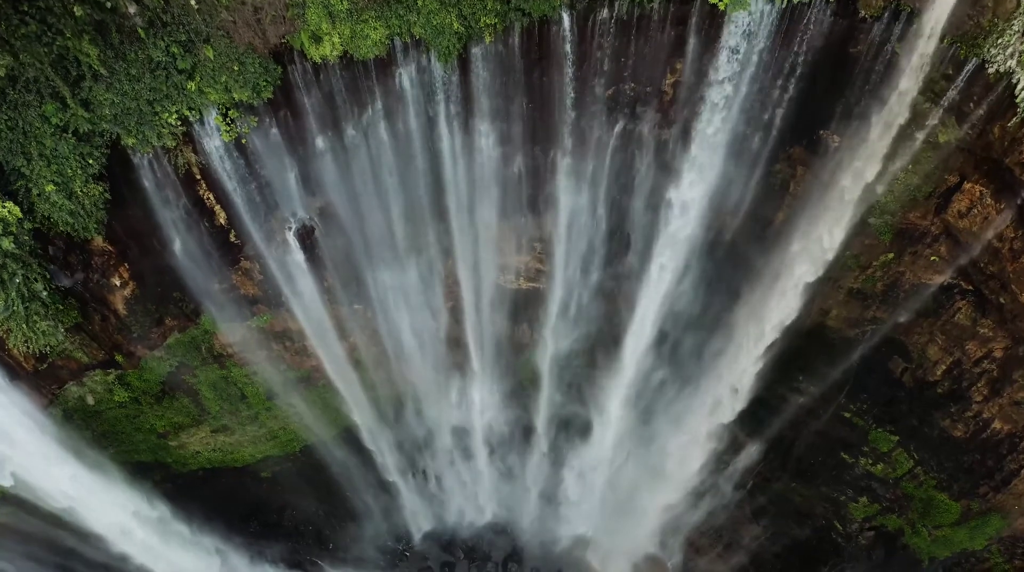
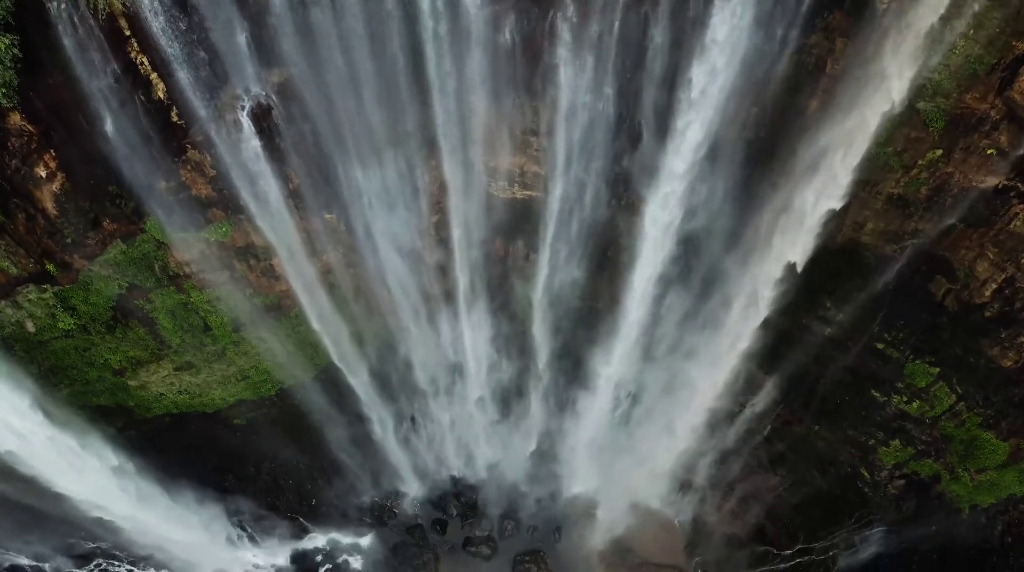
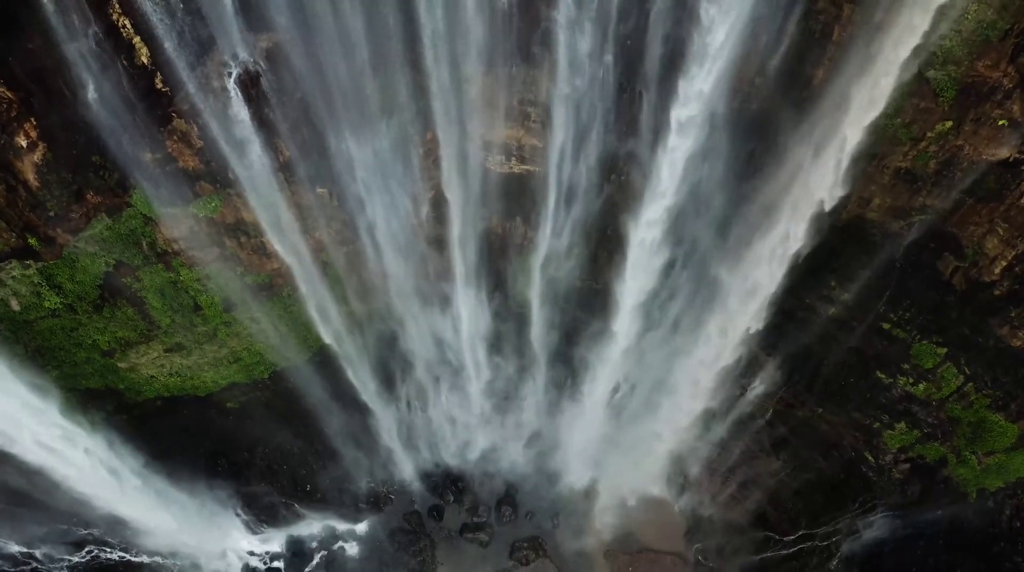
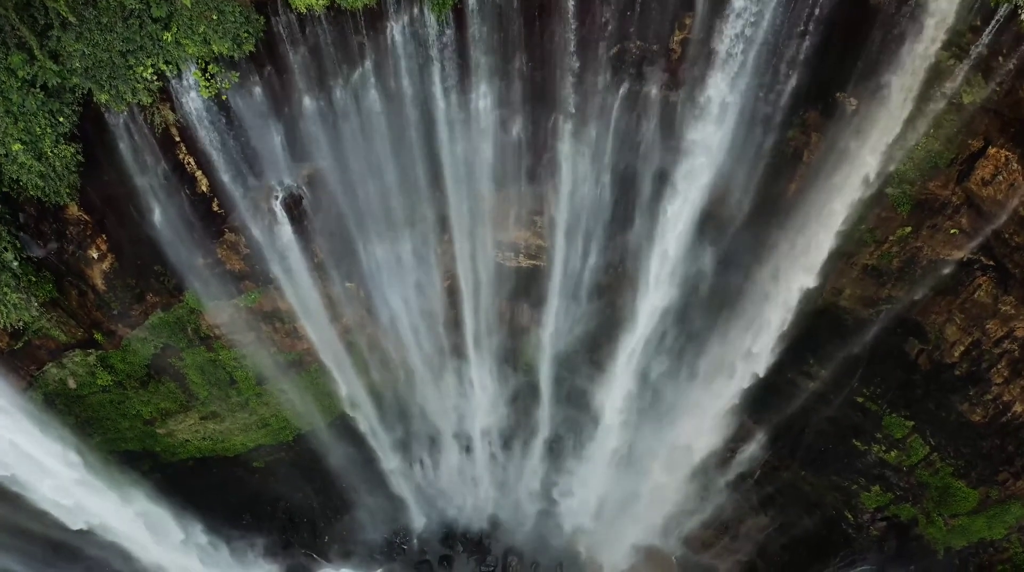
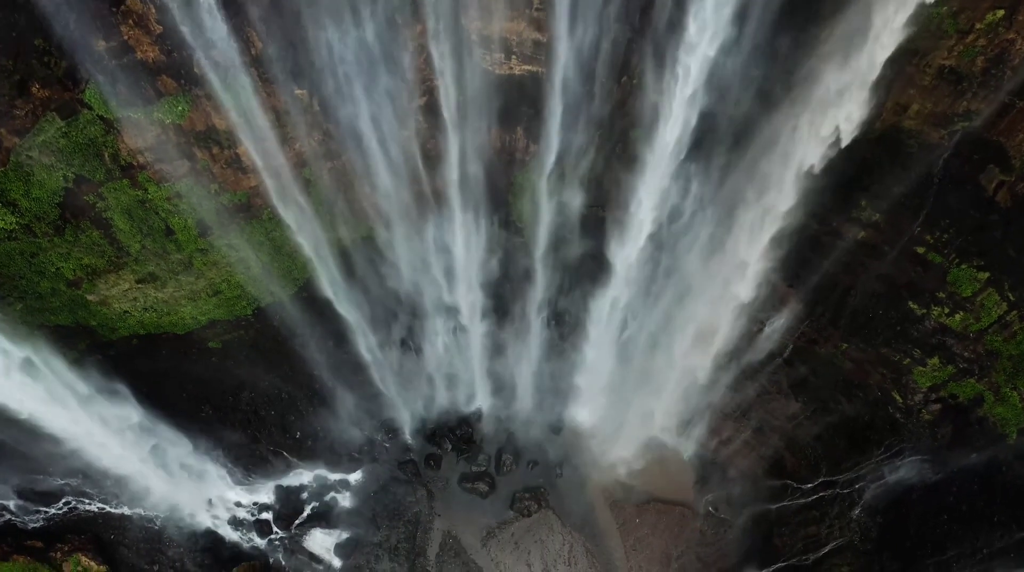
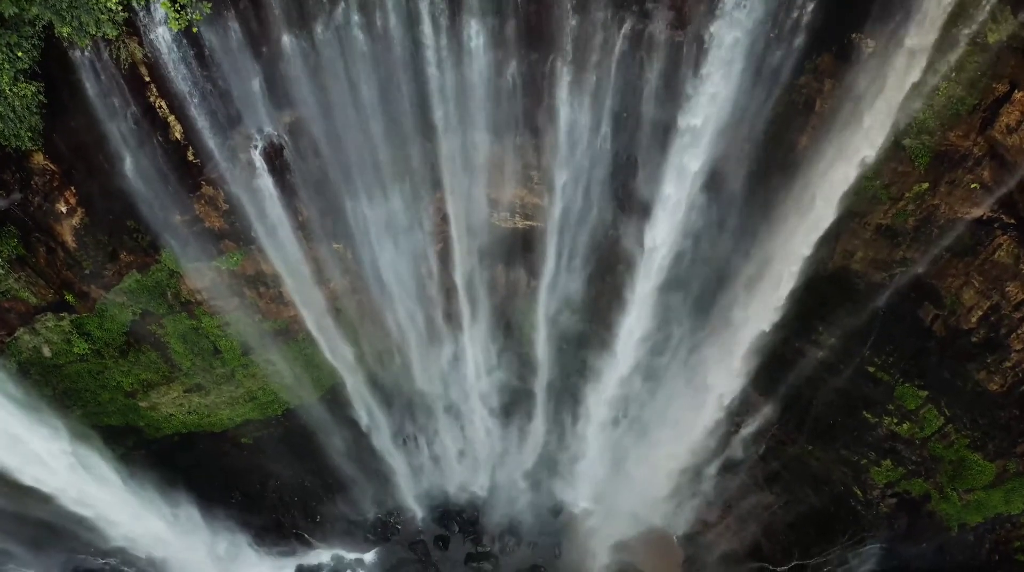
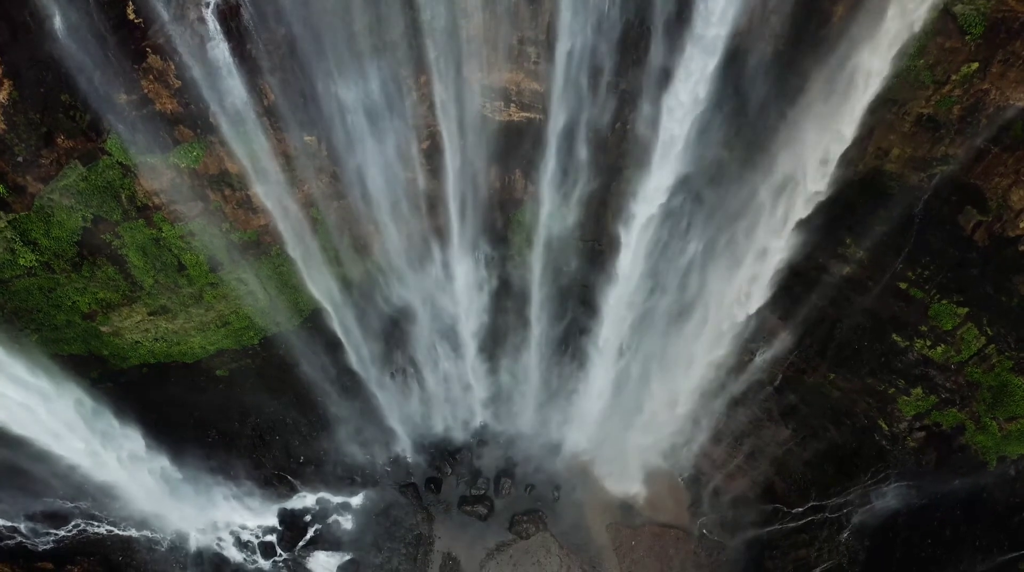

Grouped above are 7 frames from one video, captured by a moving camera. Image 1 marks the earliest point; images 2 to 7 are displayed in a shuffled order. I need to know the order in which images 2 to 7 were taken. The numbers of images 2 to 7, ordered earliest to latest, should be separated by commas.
4, 6, 2, 3, 7, 5
